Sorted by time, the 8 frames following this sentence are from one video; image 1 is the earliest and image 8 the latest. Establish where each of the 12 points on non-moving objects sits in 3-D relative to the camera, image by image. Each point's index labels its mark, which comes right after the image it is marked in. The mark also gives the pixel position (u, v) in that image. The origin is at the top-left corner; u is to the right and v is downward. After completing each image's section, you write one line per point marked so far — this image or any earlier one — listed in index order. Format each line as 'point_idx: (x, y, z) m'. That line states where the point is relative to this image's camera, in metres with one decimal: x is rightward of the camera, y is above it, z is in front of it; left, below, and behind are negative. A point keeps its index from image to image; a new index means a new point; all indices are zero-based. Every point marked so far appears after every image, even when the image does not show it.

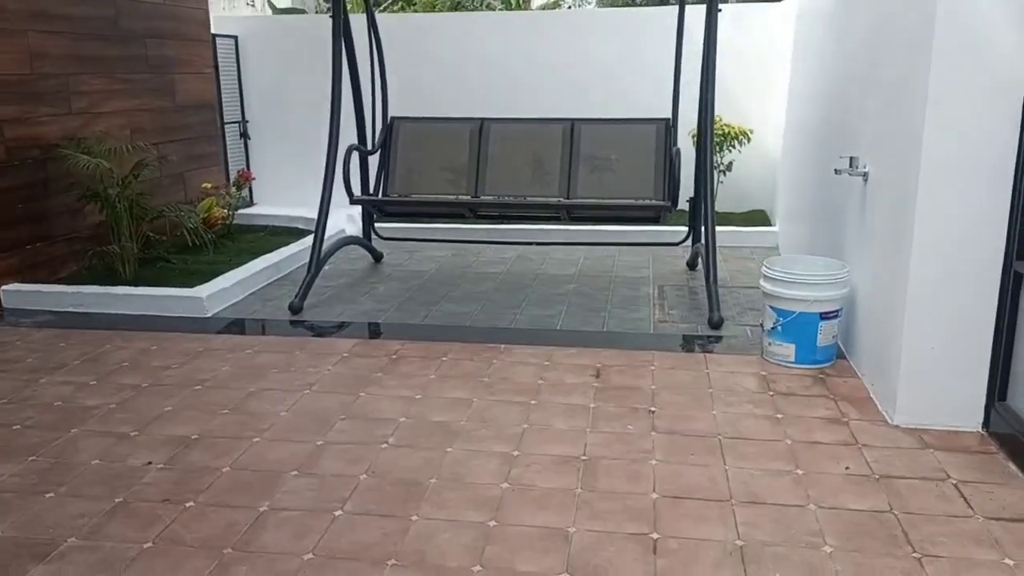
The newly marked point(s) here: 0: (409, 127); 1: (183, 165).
0: (-0.6, +0.8, +4.4) m
1: (-2.0, +0.8, +5.3) m
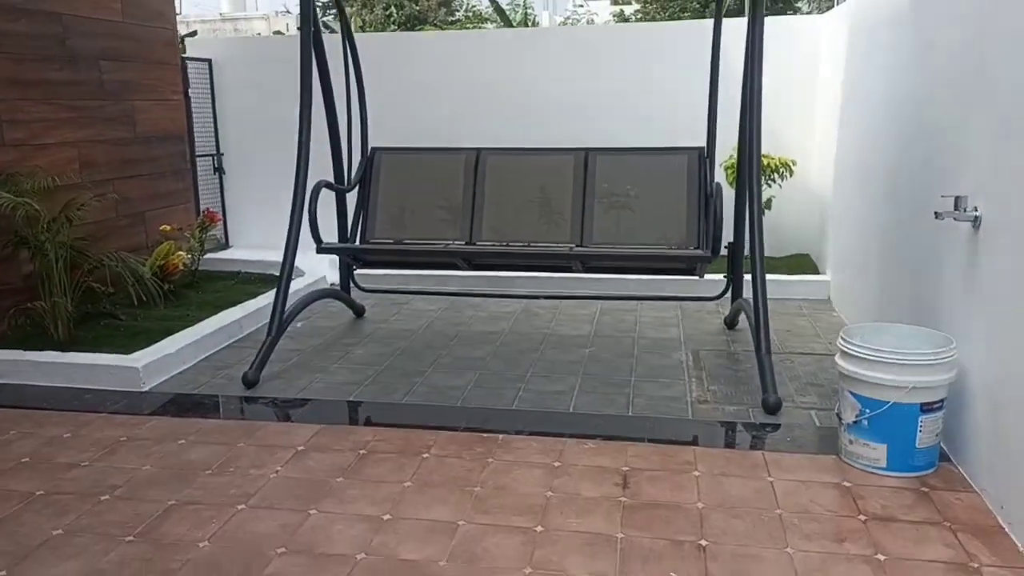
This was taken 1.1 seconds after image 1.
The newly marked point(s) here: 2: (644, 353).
0: (-0.6, +0.6, +3.7) m
1: (-2.0, +0.5, +4.7) m
2: (+0.5, -0.3, +3.4) m
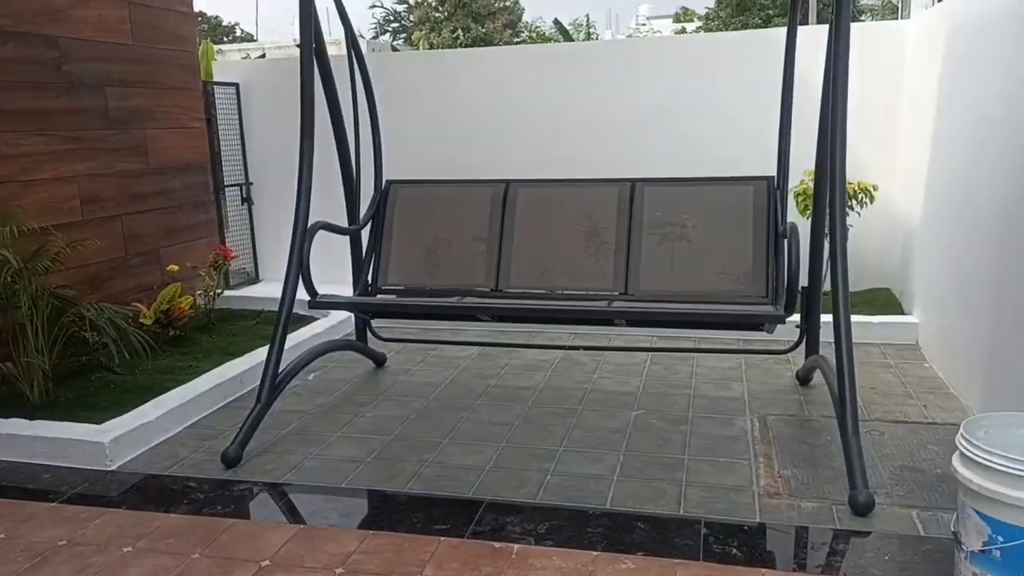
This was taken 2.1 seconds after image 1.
0: (-0.4, +0.4, +3.3) m
1: (-1.8, +0.3, +4.3) m
2: (+0.7, -0.5, +2.9) m
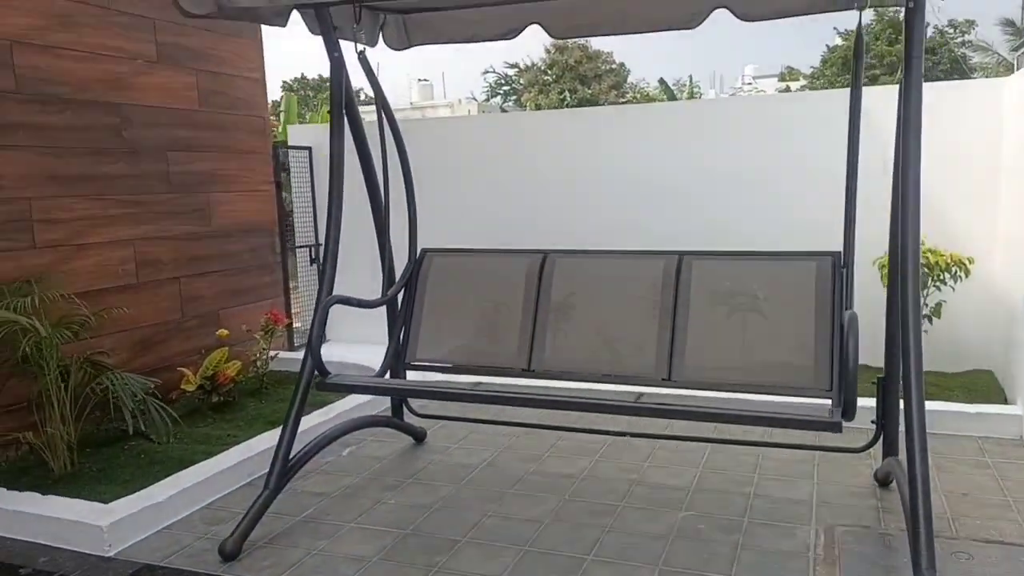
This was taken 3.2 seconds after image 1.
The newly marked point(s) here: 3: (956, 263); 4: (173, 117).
0: (-0.3, +0.1, +3.2) m
1: (-1.5, -0.1, +4.3) m
2: (+0.7, -0.8, +2.6) m
3: (+2.0, +0.1, +3.7) m
4: (-1.6, +0.8, +4.0) m
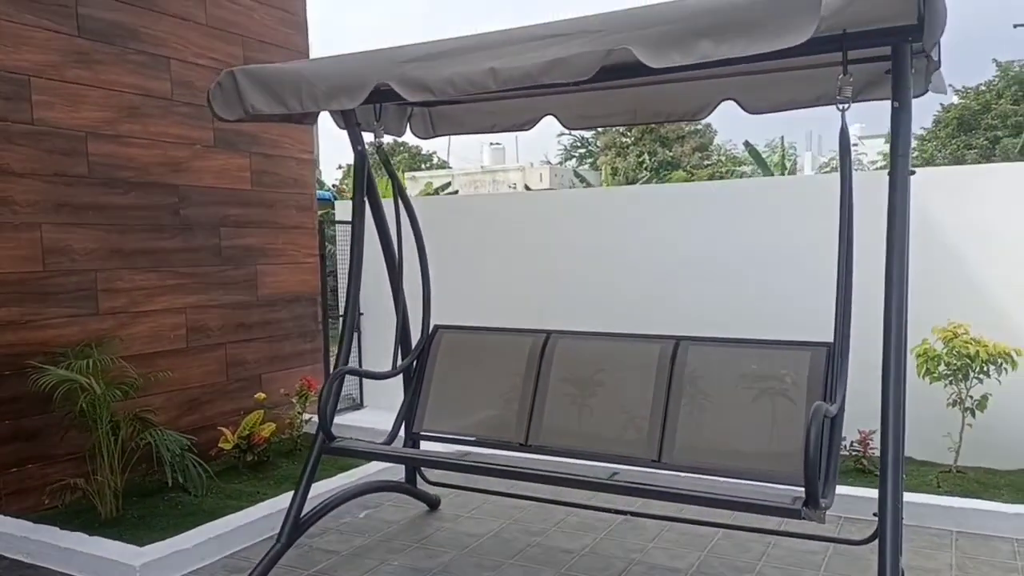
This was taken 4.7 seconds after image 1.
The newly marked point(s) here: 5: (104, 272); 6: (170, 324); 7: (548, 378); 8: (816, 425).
0: (-0.2, -0.2, +3.4) m
1: (-1.4, -0.4, +4.6) m
2: (+0.7, -1.0, +2.6) m
3: (+2.0, -0.3, +3.7) m
4: (-1.5, +0.5, +4.3) m
5: (-1.8, +0.1, +3.7) m
6: (-1.6, -0.2, +4.0) m
7: (+0.1, -0.3, +3.1) m
8: (+0.8, -0.3, +2.2) m
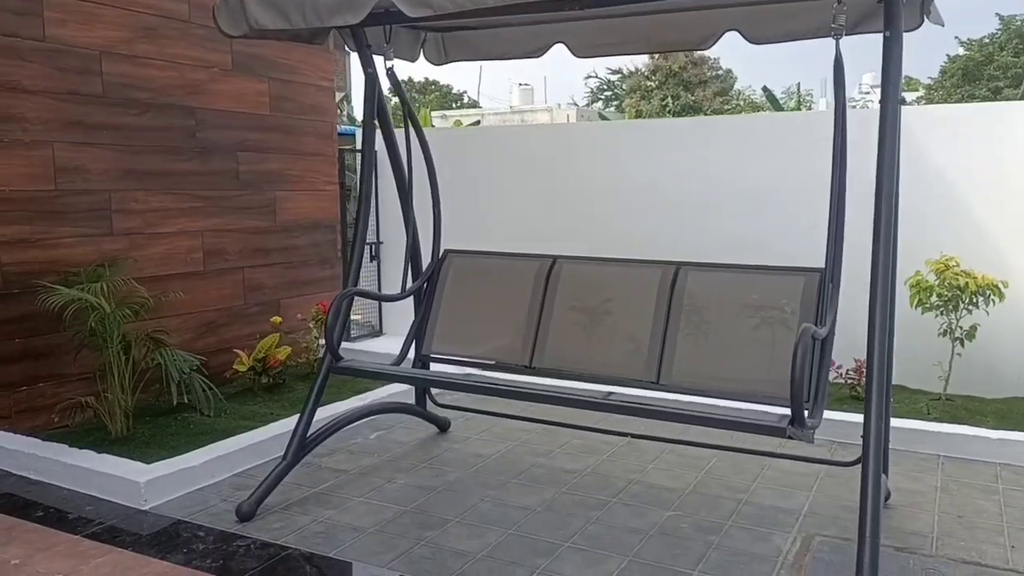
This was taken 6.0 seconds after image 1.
0: (-0.2, +0.1, +3.4) m
1: (-1.3, 0.0, +4.7) m
2: (+0.7, -0.8, +2.7) m
3: (+2.1, 0.0, +3.7) m
4: (-1.4, +0.9, +4.4) m
5: (-1.7, +0.4, +3.7) m
6: (-1.6, +0.2, +4.1) m
7: (+0.2, -0.1, +3.1) m
8: (+0.8, -0.1, +2.2) m
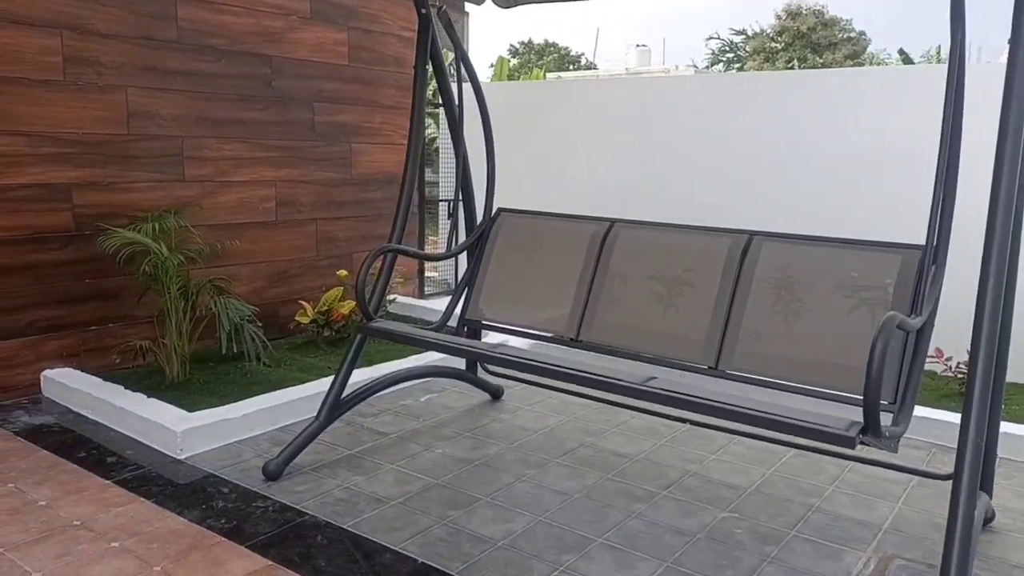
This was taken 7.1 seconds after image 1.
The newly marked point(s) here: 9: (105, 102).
0: (0.0, +0.2, +3.2) m
1: (-0.9, +0.2, +4.6) m
2: (+0.8, -0.7, +2.5) m
3: (+2.3, 0.0, +3.2) m
4: (-1.0, +1.1, +4.3) m
5: (-1.4, +0.7, +3.7) m
6: (-1.2, +0.4, +4.1) m
7: (+0.4, 0.0, +2.9) m
8: (+0.8, -0.1, +1.9) m
9: (-1.6, +0.7, +3.4) m
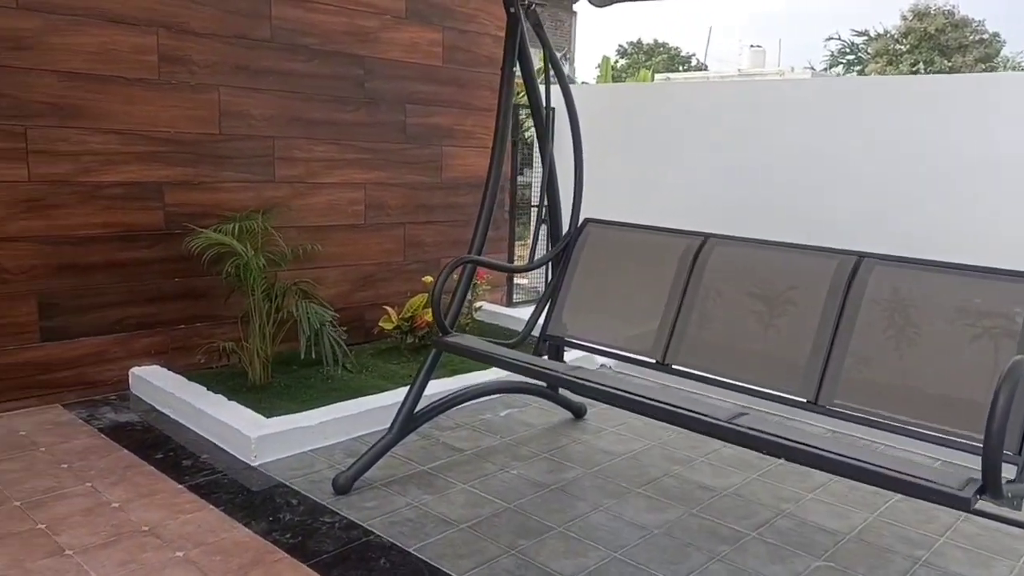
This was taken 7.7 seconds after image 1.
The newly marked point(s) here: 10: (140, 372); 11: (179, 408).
0: (+0.4, +0.2, +3.1) m
1: (-0.4, +0.2, +4.6) m
2: (+1.0, -0.8, +2.2) m
3: (+2.6, -0.1, +2.8) m
4: (-0.5, +1.1, +4.2) m
5: (-1.0, +0.7, +3.7) m
6: (-0.8, +0.4, +4.1) m
7: (+0.6, 0.0, +2.7) m
8: (+1.0, -0.2, +1.7) m
9: (-1.3, +0.7, +3.4) m
10: (-1.5, -0.3, +3.3) m
11: (-1.2, -0.4, +3.1) m
